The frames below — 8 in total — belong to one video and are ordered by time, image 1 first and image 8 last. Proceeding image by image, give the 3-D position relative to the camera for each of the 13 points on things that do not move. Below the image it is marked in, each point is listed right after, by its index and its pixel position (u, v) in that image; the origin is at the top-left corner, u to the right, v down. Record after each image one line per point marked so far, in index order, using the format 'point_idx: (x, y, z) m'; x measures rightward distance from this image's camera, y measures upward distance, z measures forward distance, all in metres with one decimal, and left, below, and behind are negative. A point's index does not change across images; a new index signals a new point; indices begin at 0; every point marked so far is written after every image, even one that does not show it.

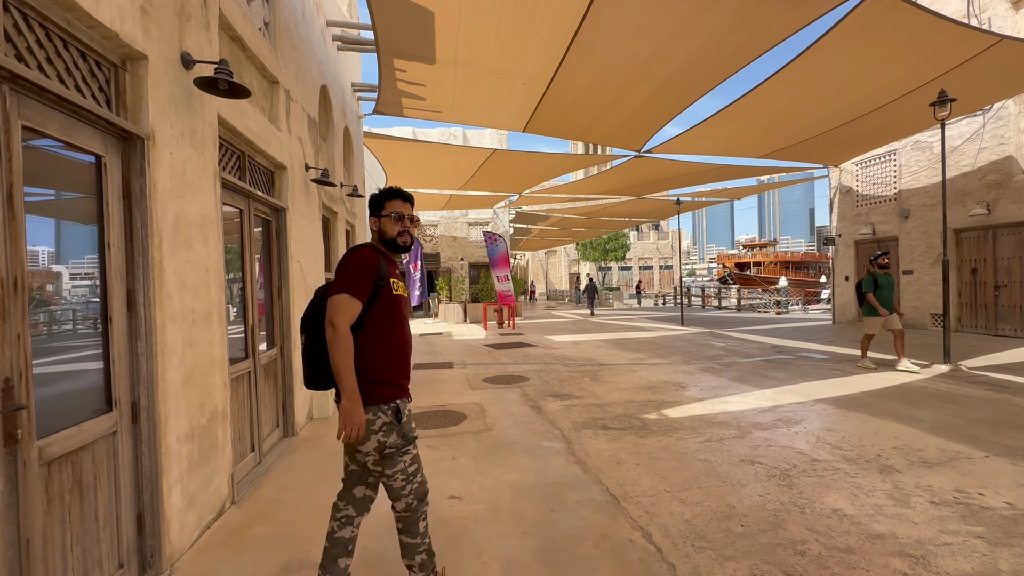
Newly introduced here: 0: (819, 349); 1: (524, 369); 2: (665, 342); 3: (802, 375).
0: (+4.9, -1.0, +7.6) m
1: (+0.2, -1.1, +6.5) m
2: (+3.0, -1.0, +9.1) m
3: (+3.5, -1.0, +5.7) m
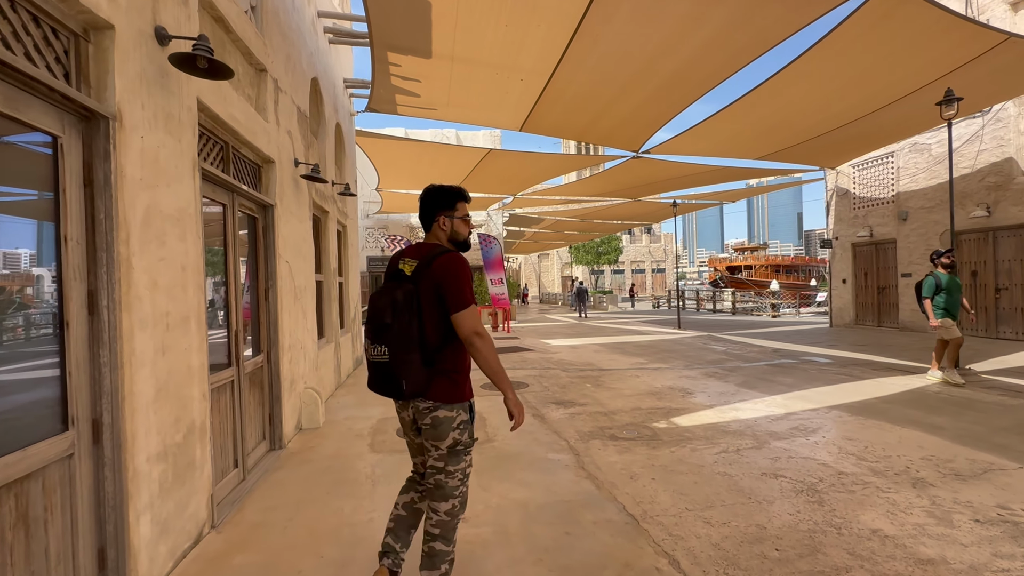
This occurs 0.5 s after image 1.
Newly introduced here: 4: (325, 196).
0: (+4.9, -1.0, +7.5) m
1: (+0.1, -1.2, +6.3) m
2: (+2.9, -1.1, +8.9) m
3: (+3.5, -1.1, +5.5) m
4: (-2.1, +1.1, +5.4) m
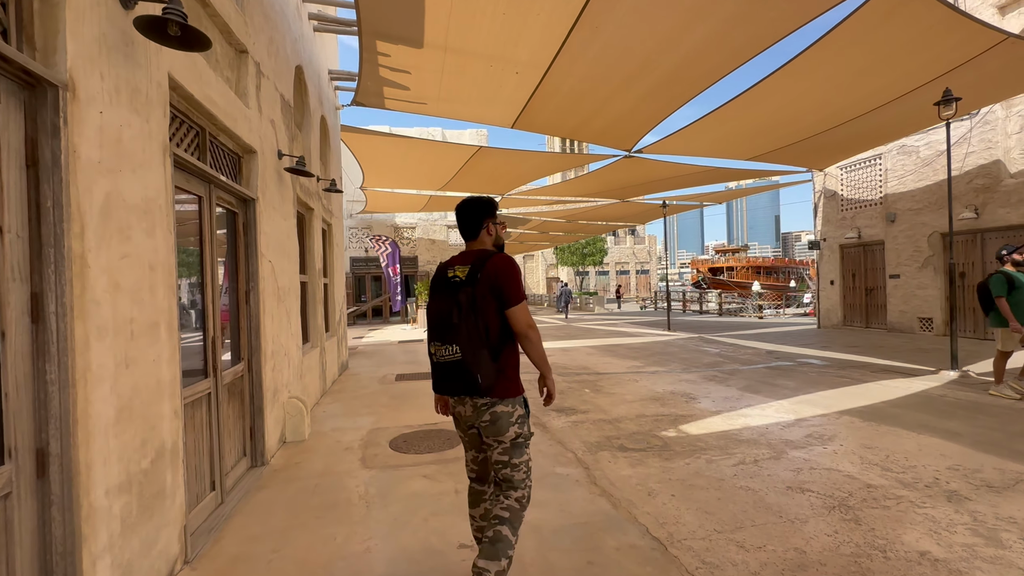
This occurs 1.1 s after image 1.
0: (+4.8, -1.1, +7.4) m
1: (+0.1, -1.2, +6.1) m
2: (+2.7, -1.1, +8.8) m
3: (+3.5, -1.1, +5.4) m
4: (-2.2, +1.0, +5.1) m
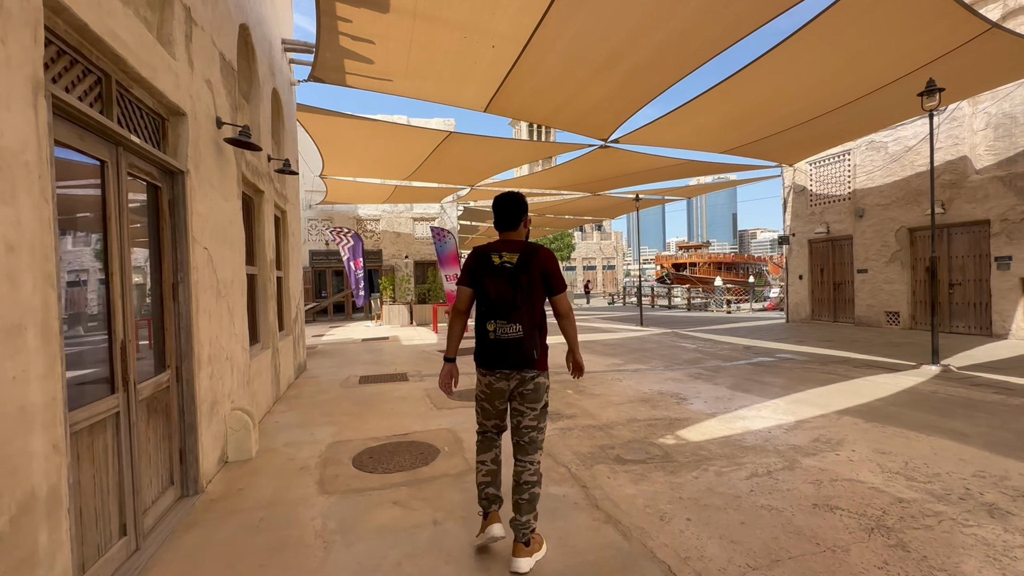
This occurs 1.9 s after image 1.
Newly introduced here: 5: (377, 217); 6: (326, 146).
0: (+4.4, -1.0, +7.3) m
1: (-0.2, -1.1, +5.6) m
2: (+2.2, -1.0, +8.5) m
3: (+3.2, -1.0, +5.2) m
4: (-2.4, +1.1, +4.5) m
5: (-4.8, +2.5, +16.7) m
6: (-3.7, +2.8, +9.4) m
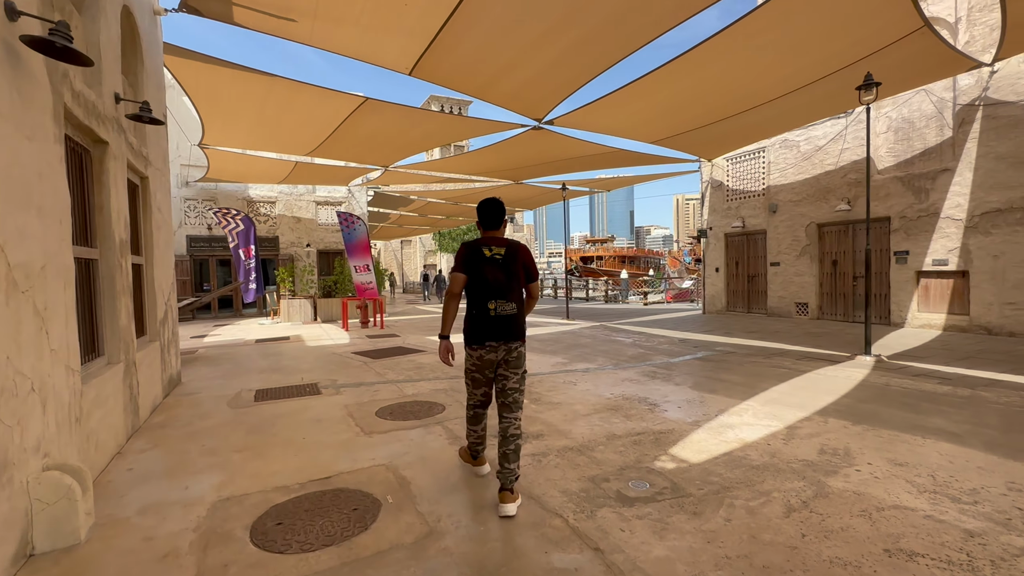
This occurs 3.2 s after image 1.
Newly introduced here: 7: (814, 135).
0: (+3.3, -0.8, +7.3) m
1: (-0.9, -1.0, +4.7) m
2: (+1.0, -0.9, +8.0) m
3: (+2.6, -0.9, +5.0) m
4: (-2.7, +1.2, +3.1) m
5: (-7.5, +2.8, +14.6) m
6: (-5.0, +3.0, +7.7) m
7: (+6.0, +3.0, +9.4) m
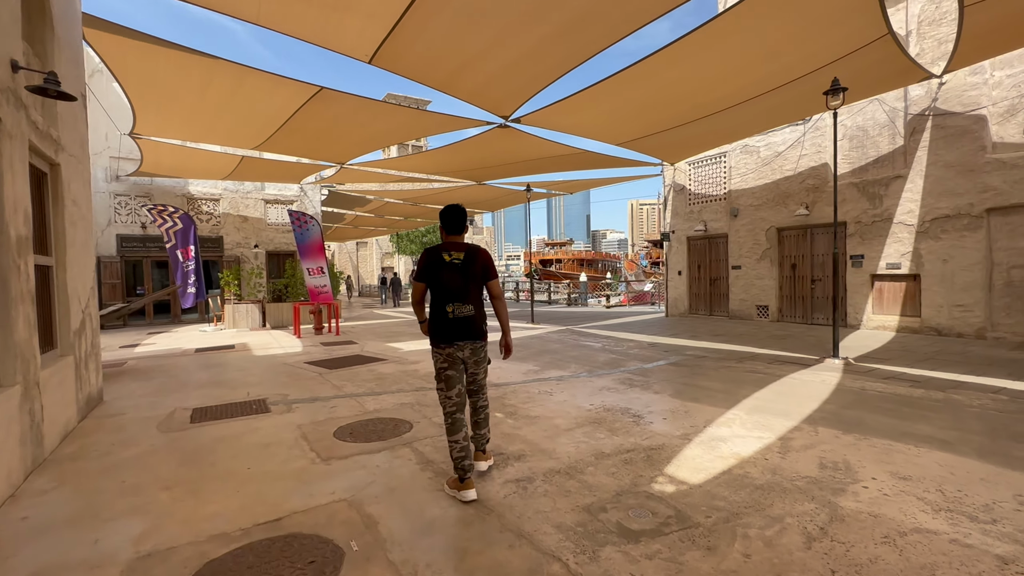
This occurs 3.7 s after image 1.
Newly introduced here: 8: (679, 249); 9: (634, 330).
0: (+2.8, -0.9, +7.2) m
1: (-1.1, -1.1, +4.3) m
2: (+0.4, -0.9, +7.8) m
3: (+2.3, -1.0, +4.9) m
4: (-2.9, +1.1, +2.6) m
5: (-8.6, +2.7, +13.6) m
6: (-5.5, +2.9, +6.9) m
7: (+5.3, +3.0, +9.5) m
8: (+4.2, +1.0, +11.7) m
9: (+2.5, -0.9, +9.7) m
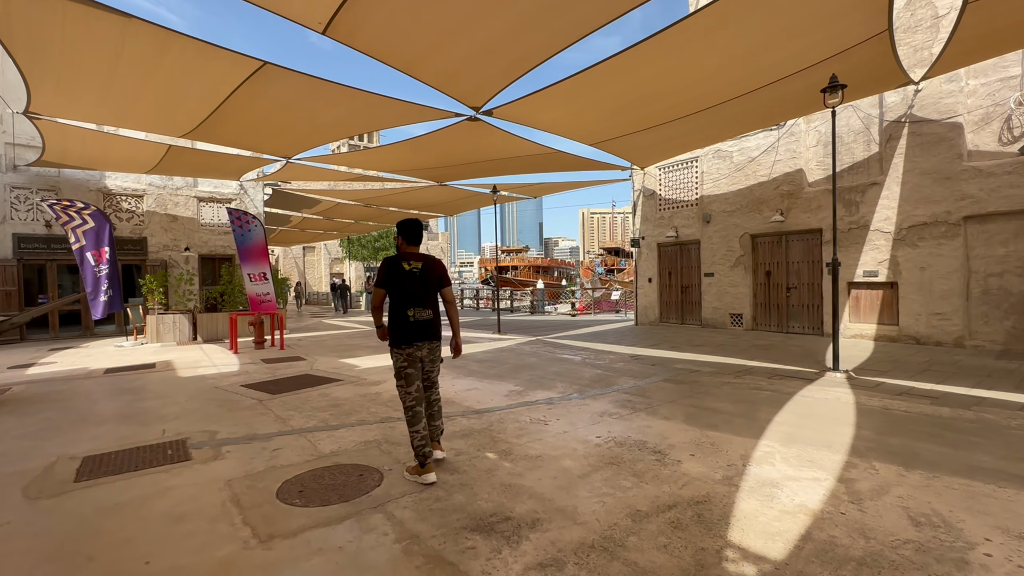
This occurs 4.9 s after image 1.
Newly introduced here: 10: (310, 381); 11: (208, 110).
0: (+2.5, -1.0, +6.7) m
1: (-1.2, -1.1, +3.5) m
2: (0.0, -1.1, +7.0) m
3: (+2.2, -1.1, +4.4) m
4: (-2.7, +1.1, +1.6) m
5: (-9.6, +2.5, +12.0) m
6: (-5.8, +2.8, +5.6) m
7: (+4.7, +2.8, +9.4) m
8: (+3.3, +0.8, +11.4) m
9: (+1.9, -1.0, +9.1) m
10: (-2.4, -1.1, +5.7) m
11: (-4.6, +2.7, +7.1) m
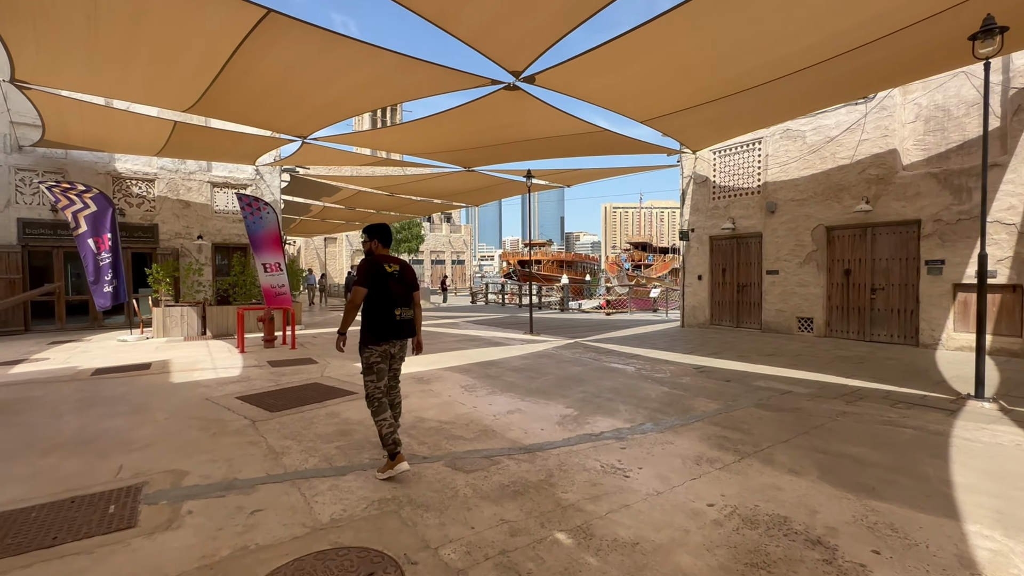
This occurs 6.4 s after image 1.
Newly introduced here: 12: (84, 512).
0: (+3.0, -1.0, +5.6) m
1: (-0.8, -1.1, +2.5) m
2: (+0.6, -1.0, +6.0) m
3: (+2.6, -1.1, +3.2) m
4: (-2.4, +1.1, +0.6) m
5: (-8.8, +2.7, +11.3) m
6: (-5.2, +2.9, +4.8) m
7: (+5.4, +2.8, +8.1) m
8: (+4.1, +0.8, +10.2) m
9: (+2.5, -1.0, +8.0) m
10: (-2.0, -1.1, +4.7) m
11: (-4.0, +2.8, +6.2) m
12: (-2.2, -1.1, +2.4) m
